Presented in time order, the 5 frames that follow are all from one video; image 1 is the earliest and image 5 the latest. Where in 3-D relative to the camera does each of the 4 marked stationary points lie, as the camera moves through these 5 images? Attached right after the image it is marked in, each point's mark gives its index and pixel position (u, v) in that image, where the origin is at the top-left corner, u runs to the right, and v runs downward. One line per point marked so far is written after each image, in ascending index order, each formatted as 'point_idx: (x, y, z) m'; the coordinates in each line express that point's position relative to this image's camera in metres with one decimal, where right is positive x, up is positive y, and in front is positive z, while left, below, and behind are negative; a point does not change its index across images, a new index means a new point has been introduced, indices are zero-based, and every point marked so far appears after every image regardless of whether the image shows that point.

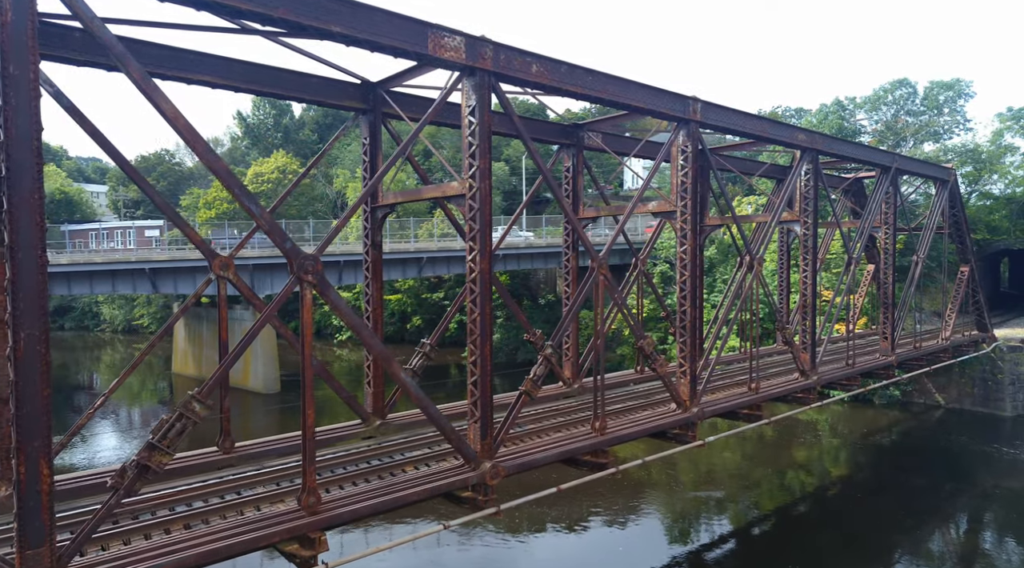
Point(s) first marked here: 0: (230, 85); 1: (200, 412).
0: (-2.5, +1.8, +7.4) m
1: (-2.1, -0.8, +5.3) m
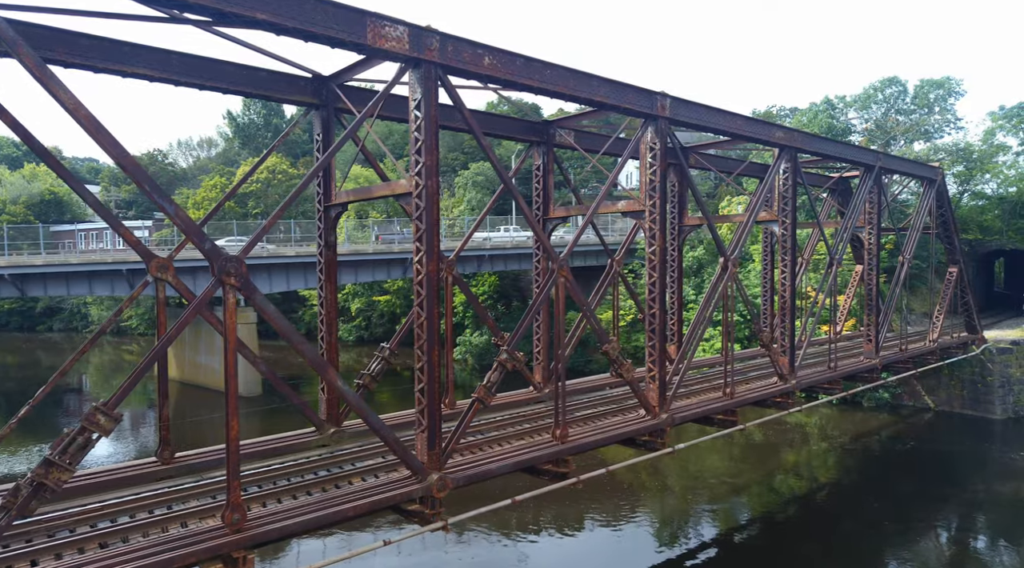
0: (-3.0, +1.8, +7.1) m
1: (-2.5, -0.8, +5.0) m
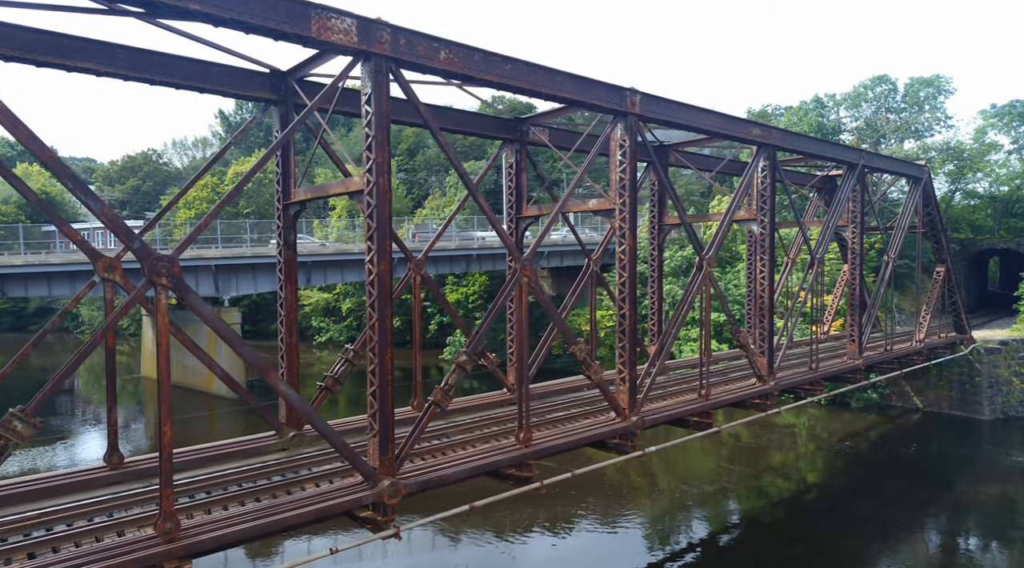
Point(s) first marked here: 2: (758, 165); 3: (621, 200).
0: (-3.3, +1.8, +6.9) m
1: (-2.8, -0.9, +4.8) m
2: (+3.5, +1.7, +11.6) m
3: (+1.2, +0.9, +8.9) m
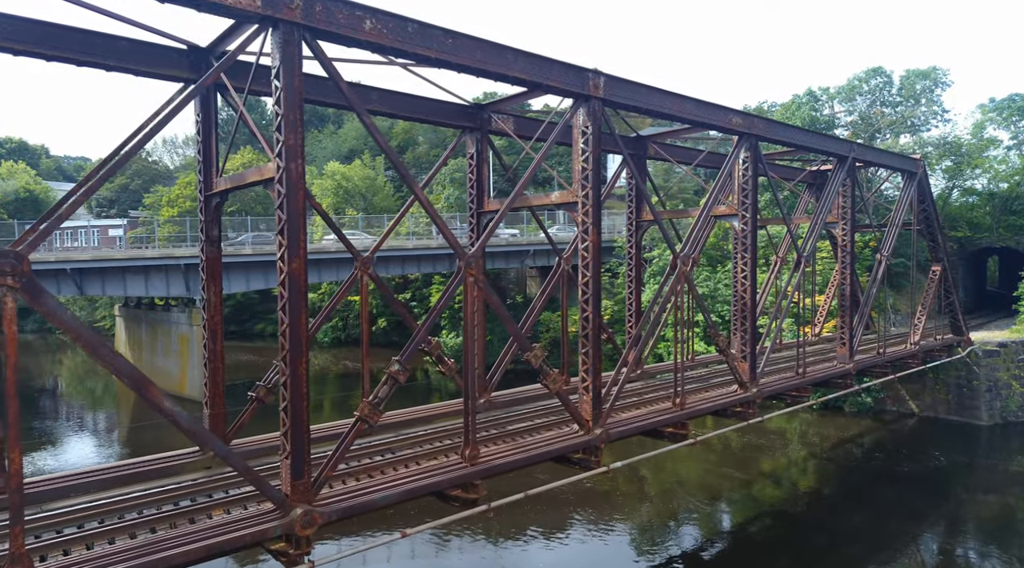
0: (-3.8, +1.8, +6.1) m
1: (-3.3, -0.9, +4.0) m
2: (+3.0, +1.7, +10.9) m
3: (+0.7, +0.9, +8.1) m
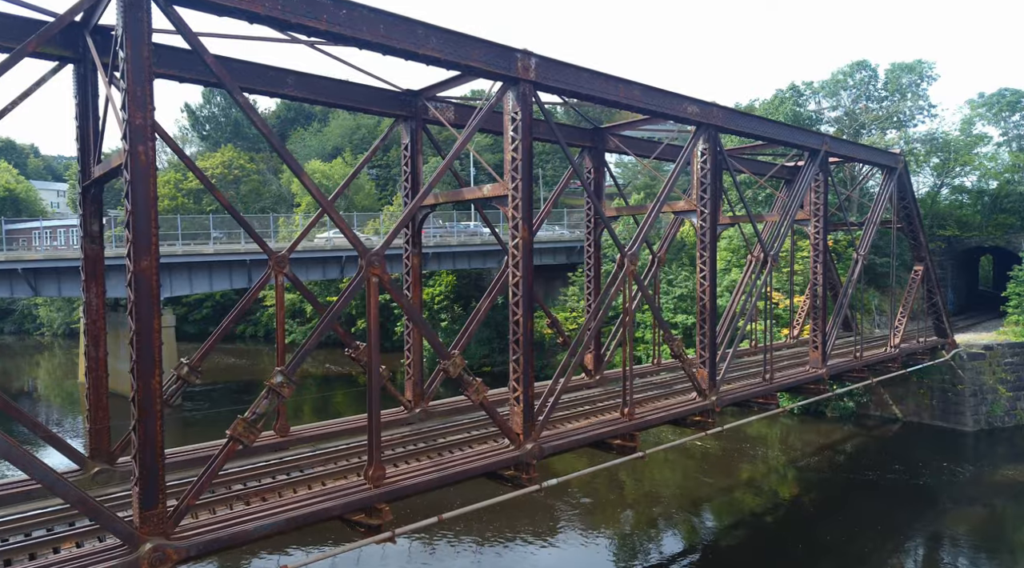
0: (-4.5, +1.8, +5.4) m
1: (-4.0, -0.9, +3.3) m
2: (+2.3, +1.7, +10.1) m
3: (0.0, +0.9, +7.4) m
